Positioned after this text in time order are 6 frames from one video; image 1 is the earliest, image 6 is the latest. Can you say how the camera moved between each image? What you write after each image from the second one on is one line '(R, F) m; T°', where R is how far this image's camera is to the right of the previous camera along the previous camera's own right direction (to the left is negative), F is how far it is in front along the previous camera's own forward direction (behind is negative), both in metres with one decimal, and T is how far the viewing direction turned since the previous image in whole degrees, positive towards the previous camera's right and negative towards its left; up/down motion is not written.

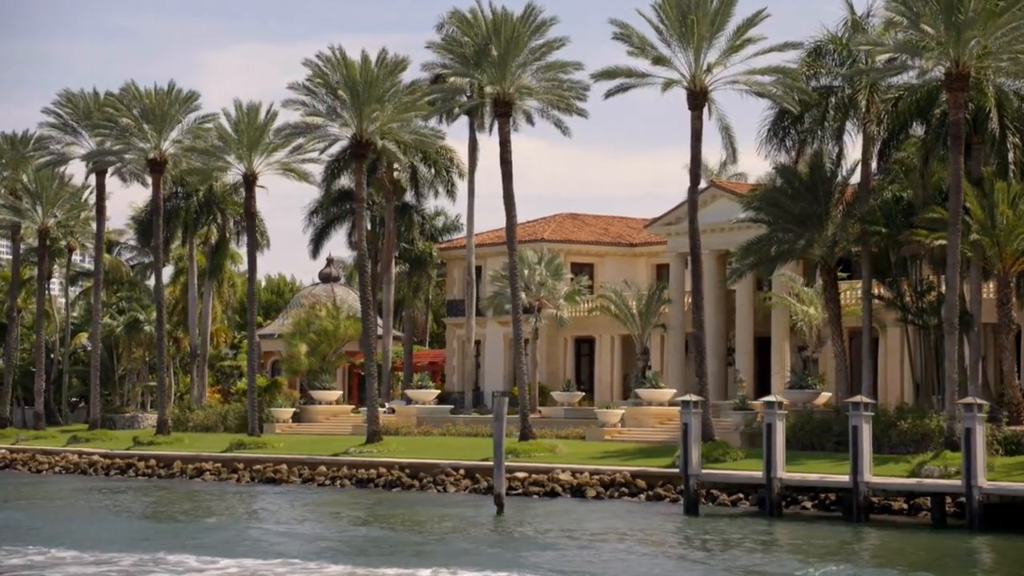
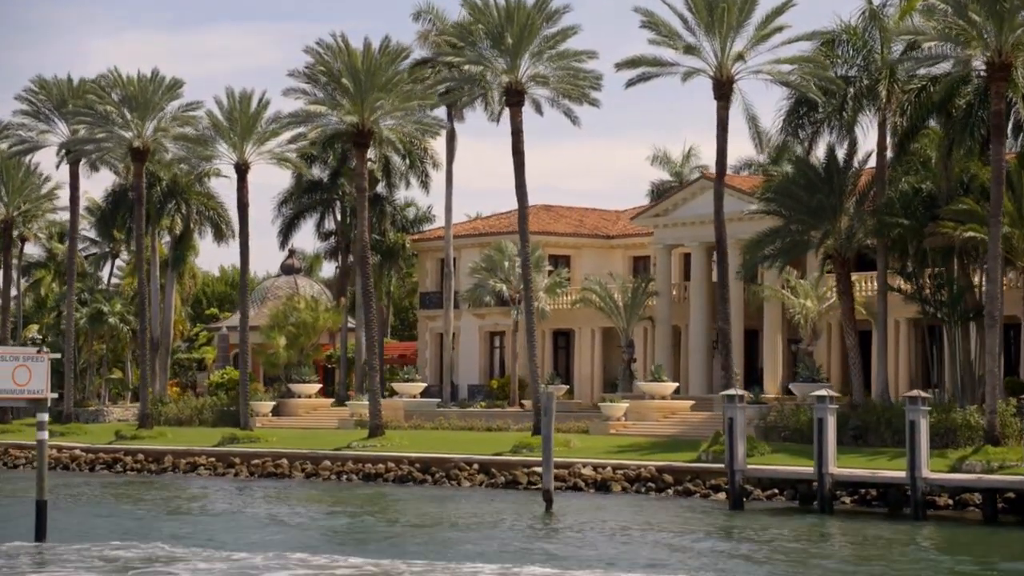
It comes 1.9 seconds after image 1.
(-2.1, +0.8) m; +2°
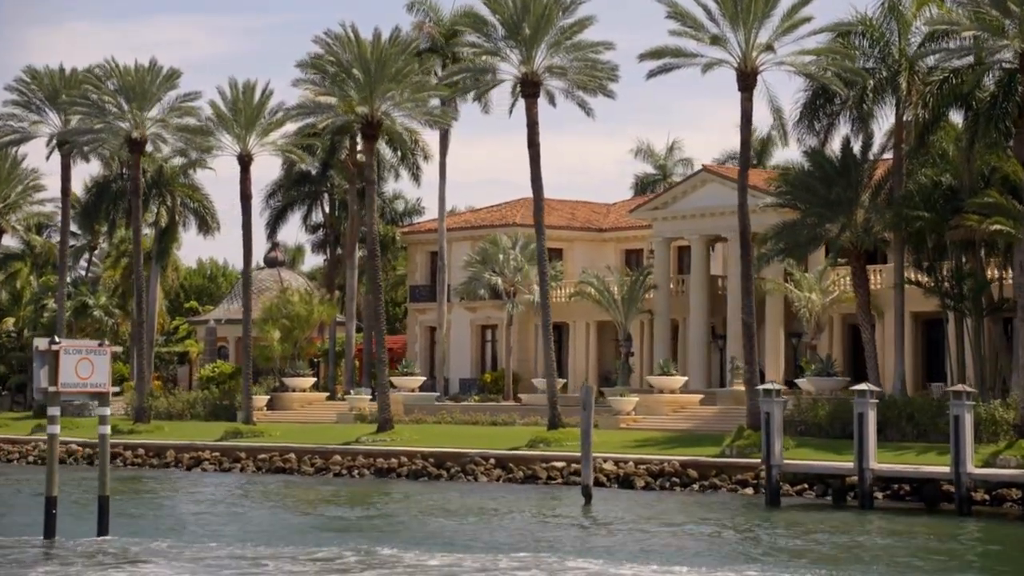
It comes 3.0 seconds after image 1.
(-1.3, +0.5) m; +1°
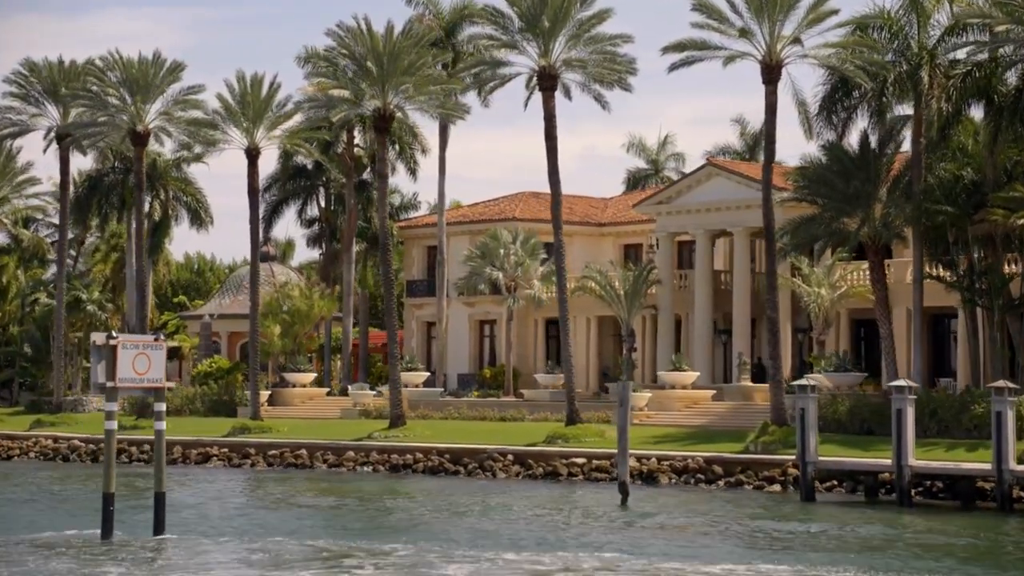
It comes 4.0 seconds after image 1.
(-1.0, +0.4) m; +1°
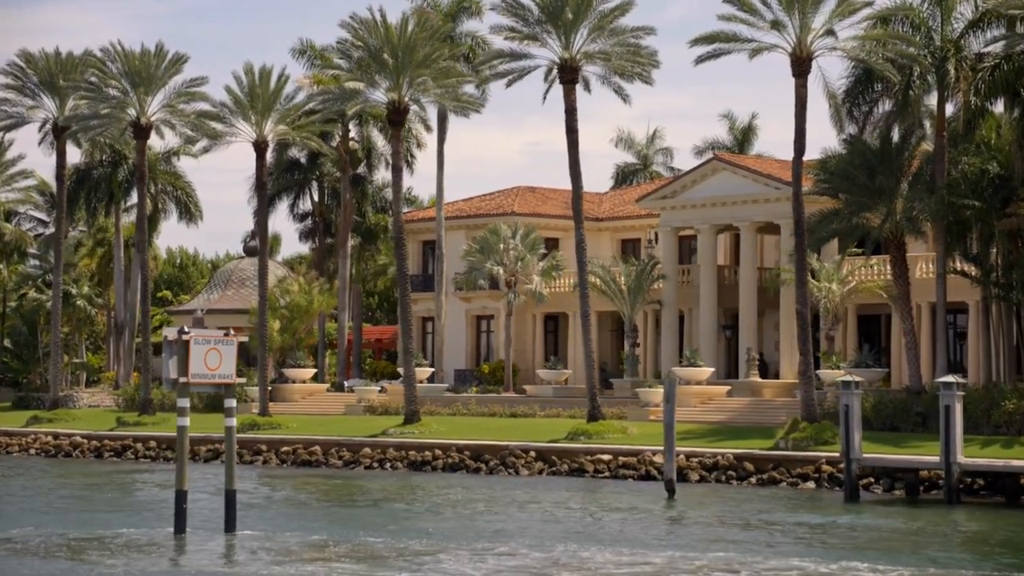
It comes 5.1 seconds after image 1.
(-1.3, +0.5) m; +1°
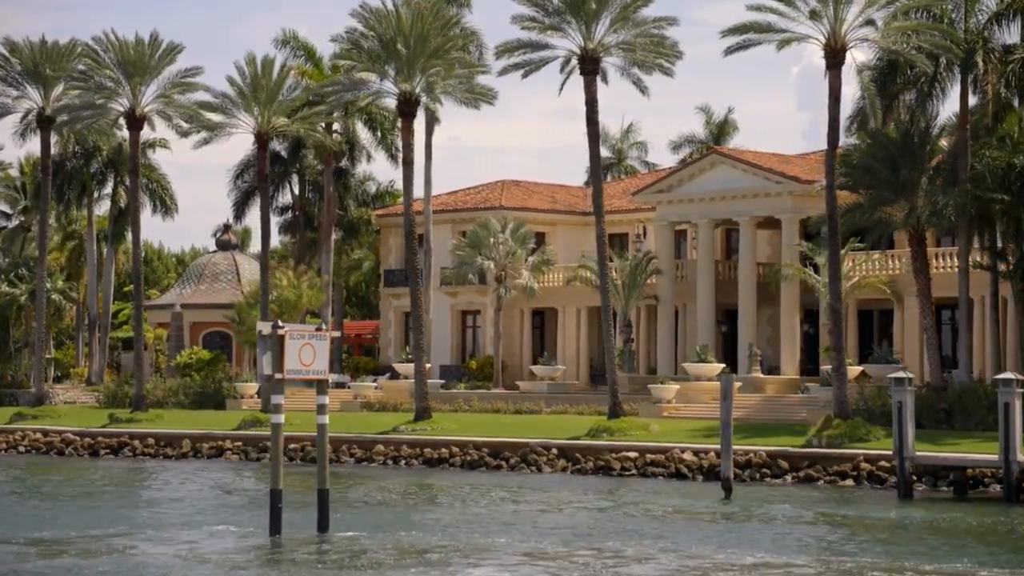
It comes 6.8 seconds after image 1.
(-1.8, +0.8) m; +2°
